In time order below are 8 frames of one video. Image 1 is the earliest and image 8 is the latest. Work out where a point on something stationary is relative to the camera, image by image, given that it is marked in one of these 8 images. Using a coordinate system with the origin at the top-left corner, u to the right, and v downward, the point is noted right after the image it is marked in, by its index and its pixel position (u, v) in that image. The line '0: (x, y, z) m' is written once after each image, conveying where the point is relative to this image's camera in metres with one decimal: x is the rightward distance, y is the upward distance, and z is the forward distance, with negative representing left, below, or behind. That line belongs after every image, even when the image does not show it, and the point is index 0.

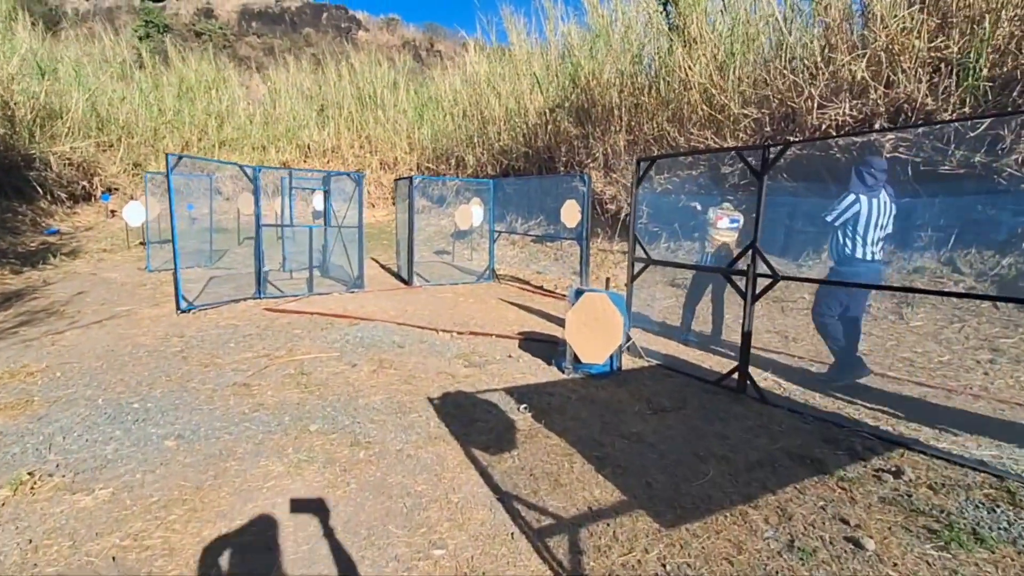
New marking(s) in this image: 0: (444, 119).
0: (-2.0, +4.9, +15.1) m
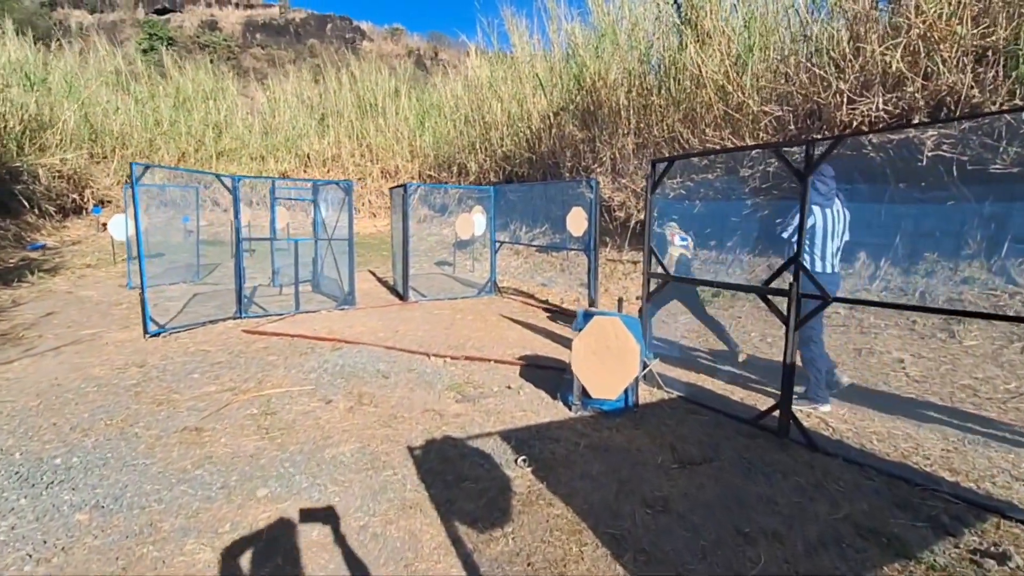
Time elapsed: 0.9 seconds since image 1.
0: (-1.9, +4.6, +14.6) m
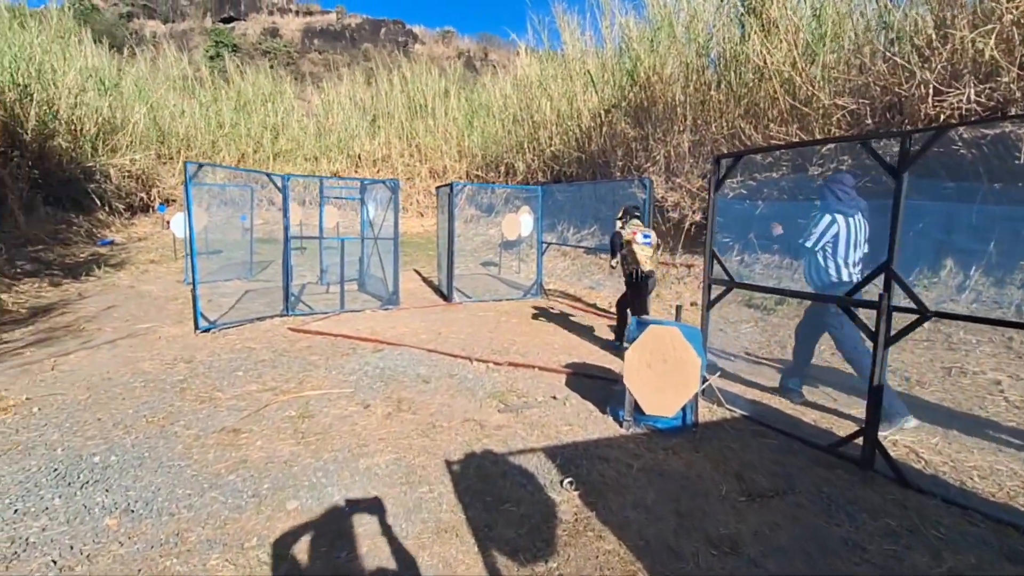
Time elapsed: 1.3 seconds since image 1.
0: (-0.5, +4.6, +14.5) m
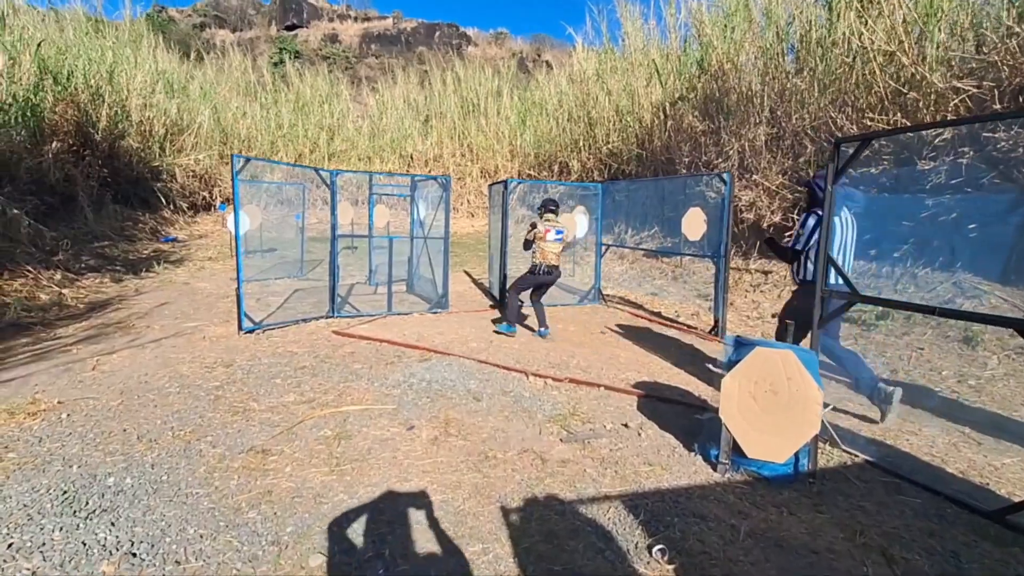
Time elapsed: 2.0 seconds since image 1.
0: (+1.0, +4.5, +14.0) m
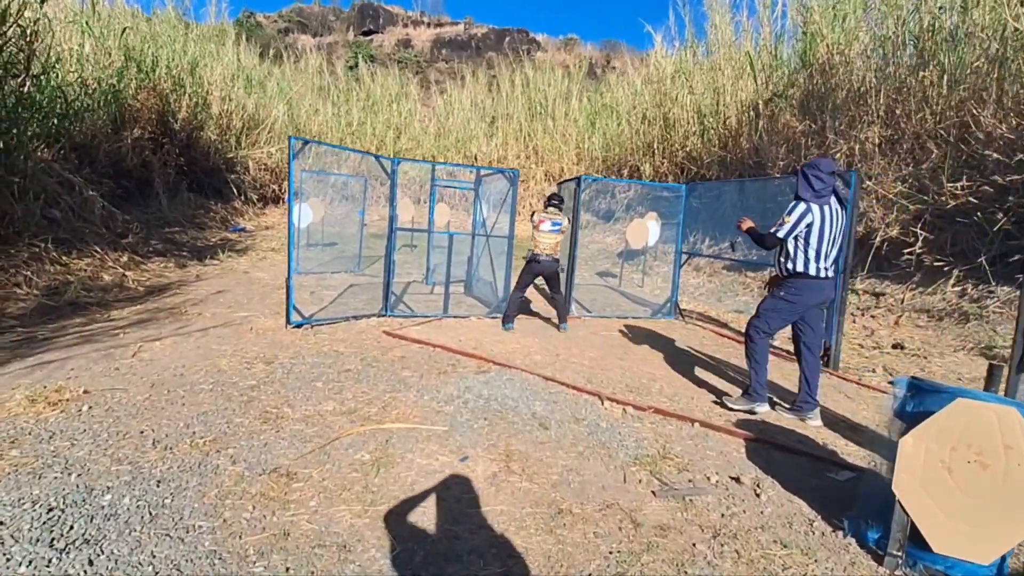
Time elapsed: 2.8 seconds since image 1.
0: (+2.8, +4.2, +13.2) m
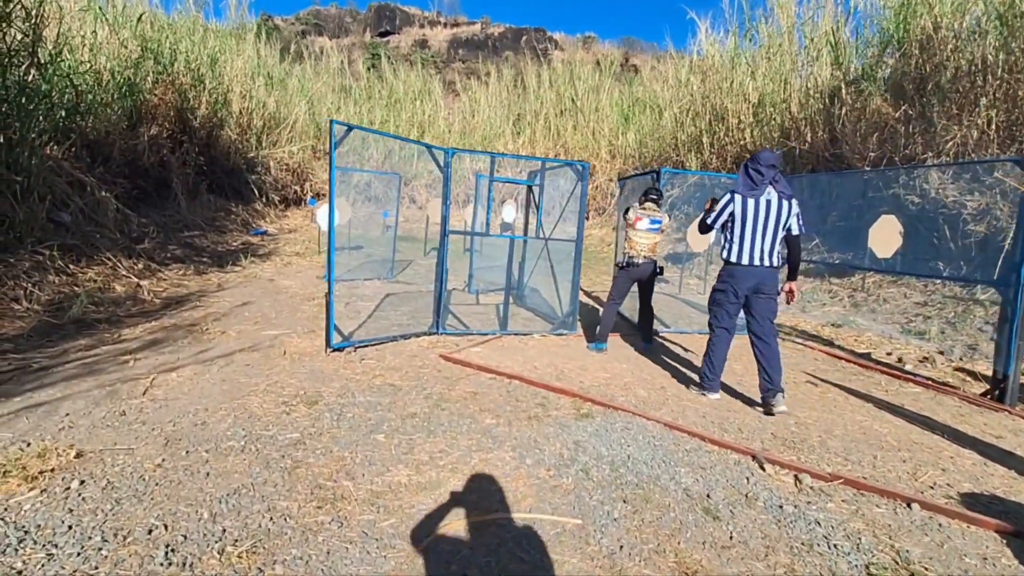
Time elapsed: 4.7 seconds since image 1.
0: (+3.7, +4.1, +12.3) m
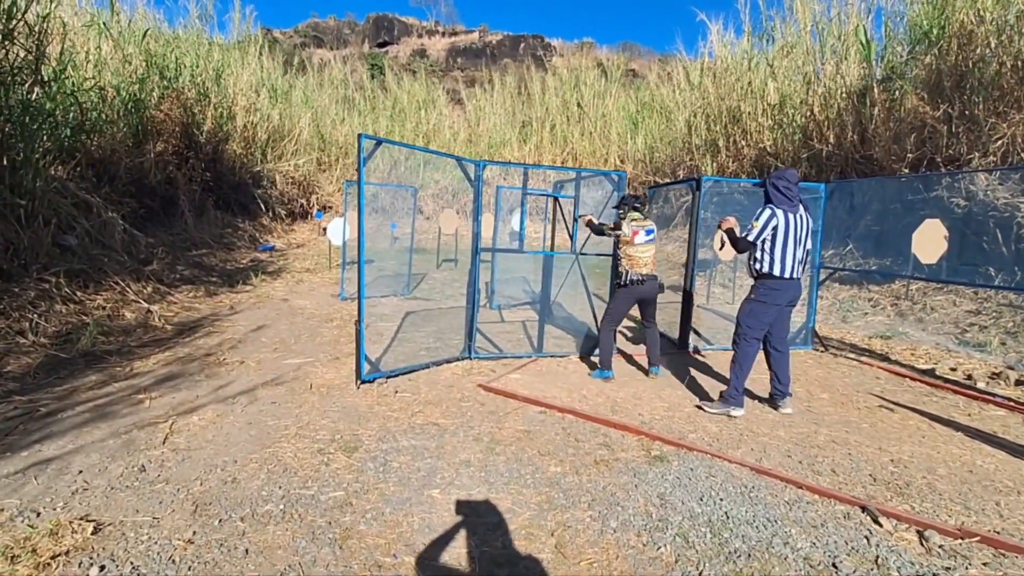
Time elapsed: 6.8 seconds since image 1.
0: (+4.0, +3.9, +12.0) m
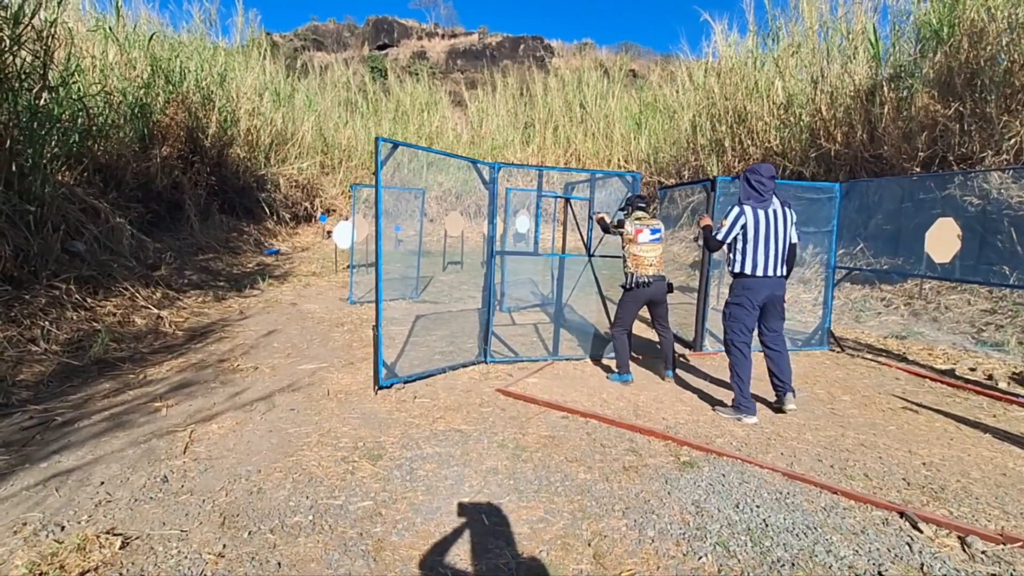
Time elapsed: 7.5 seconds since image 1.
0: (+4.1, +3.9, +11.9) m
